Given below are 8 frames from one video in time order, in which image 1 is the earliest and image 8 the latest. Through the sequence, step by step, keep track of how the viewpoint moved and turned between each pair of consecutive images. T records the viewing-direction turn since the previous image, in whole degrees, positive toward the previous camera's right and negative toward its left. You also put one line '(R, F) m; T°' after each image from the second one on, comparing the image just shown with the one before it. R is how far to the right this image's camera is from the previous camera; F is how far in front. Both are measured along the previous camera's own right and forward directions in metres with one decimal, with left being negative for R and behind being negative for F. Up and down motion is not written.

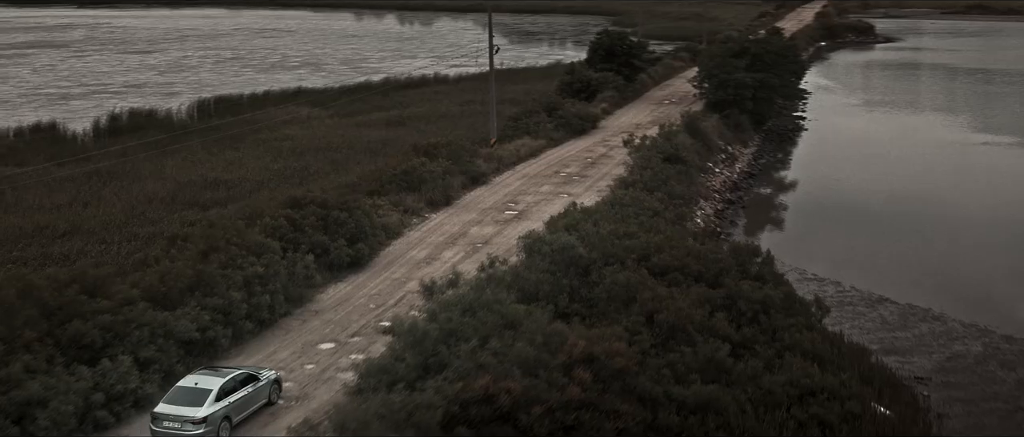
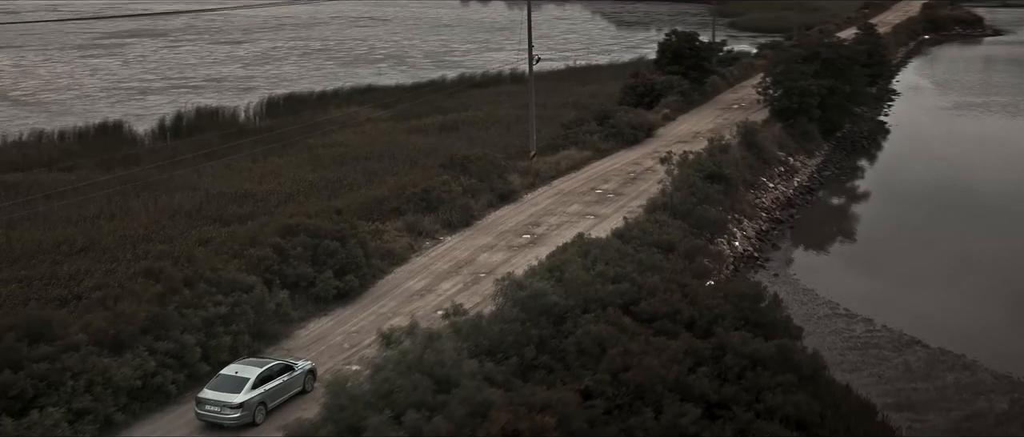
(+1.1, +0.5) m; -5°
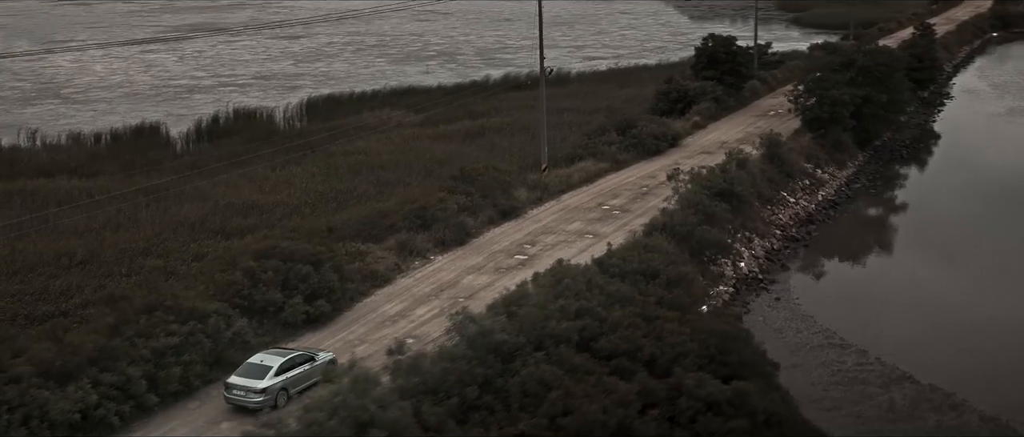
(+1.0, +0.2) m; -4°
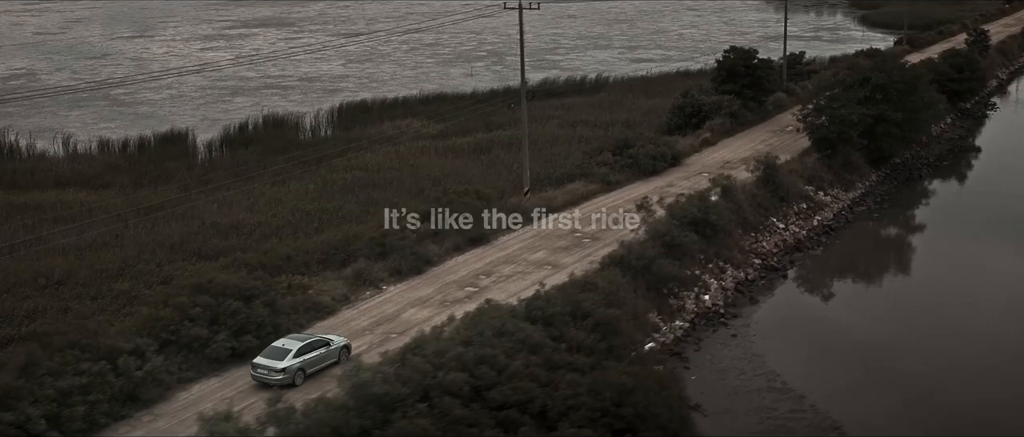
(+1.6, -0.1) m; -5°
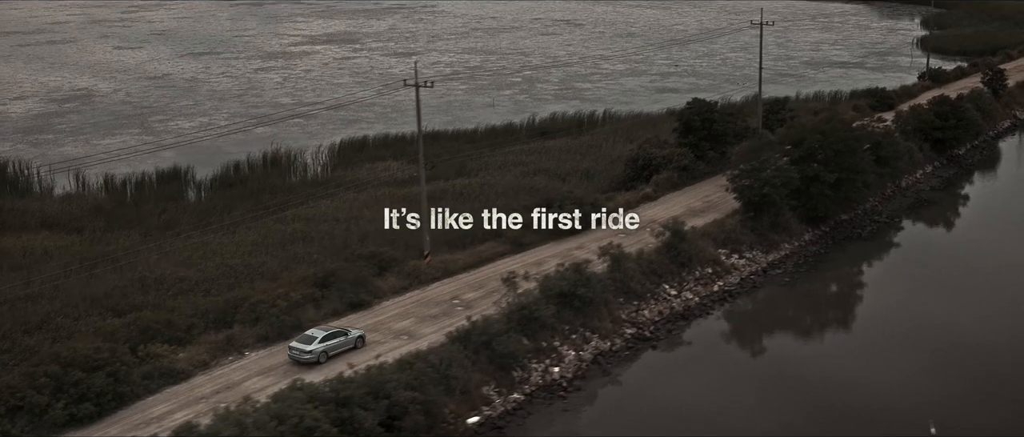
(+3.5, -1.0) m; -6°
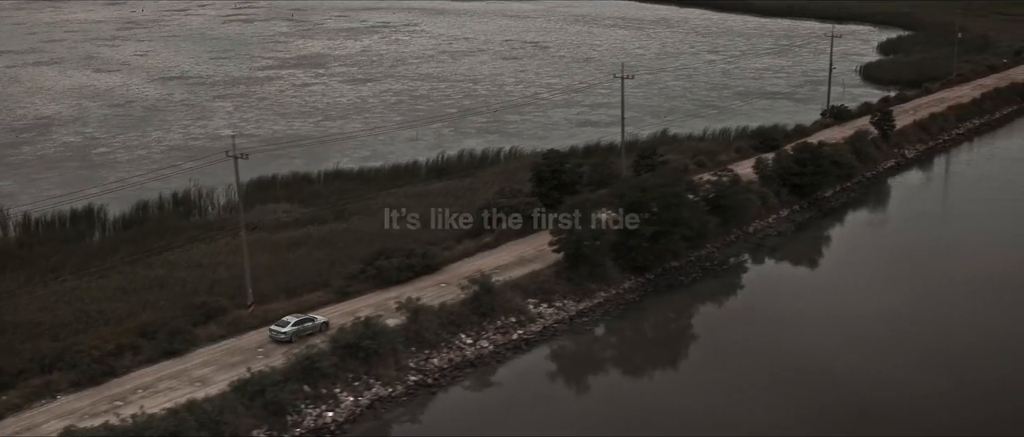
(+3.9, -2.3) m; -2°
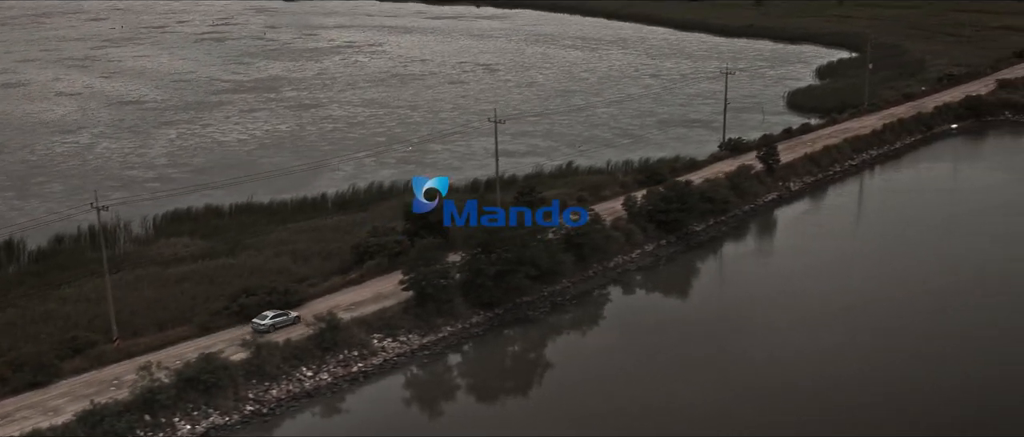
(+3.4, -2.4) m; -1°
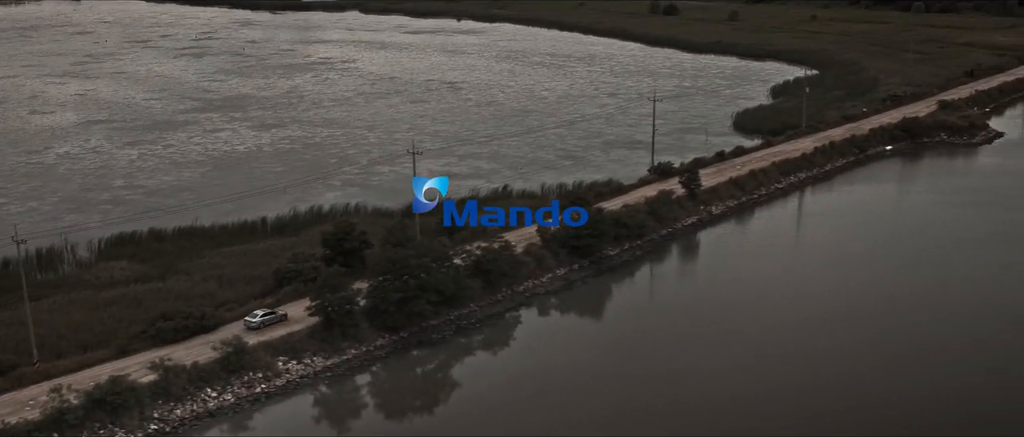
(+2.5, -1.9) m; 0°
